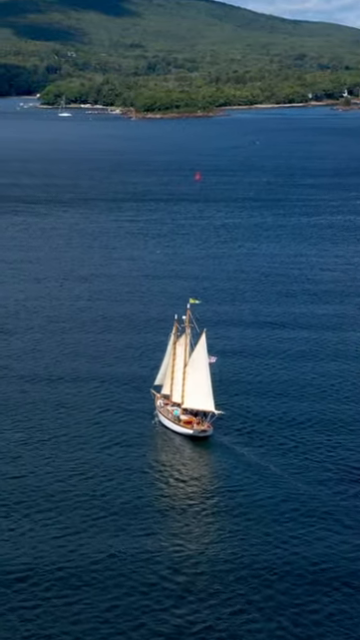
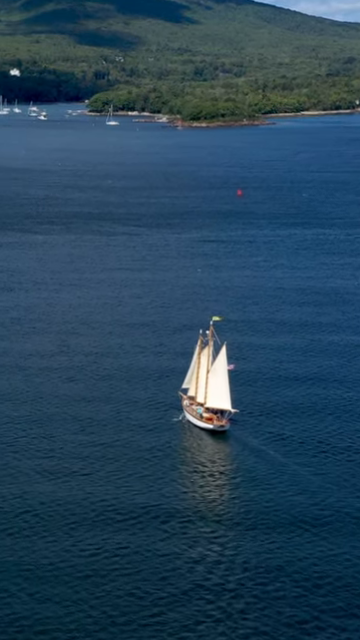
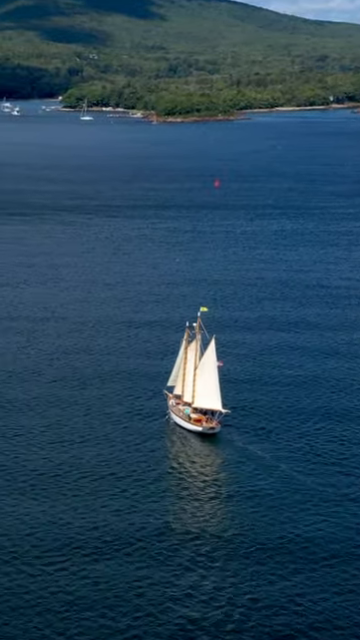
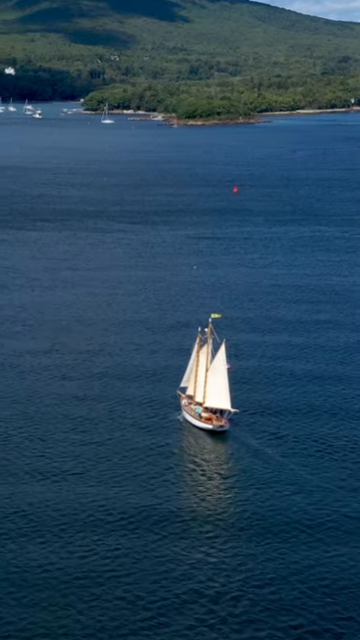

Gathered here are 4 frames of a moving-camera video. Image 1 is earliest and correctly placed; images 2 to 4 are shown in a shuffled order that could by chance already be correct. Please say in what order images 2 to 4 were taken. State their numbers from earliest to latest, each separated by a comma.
3, 4, 2
